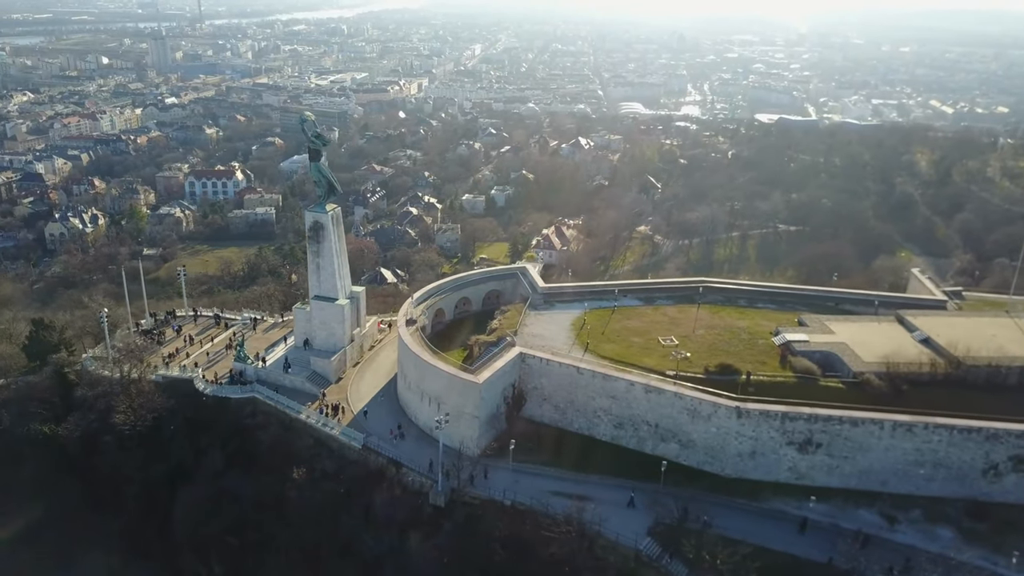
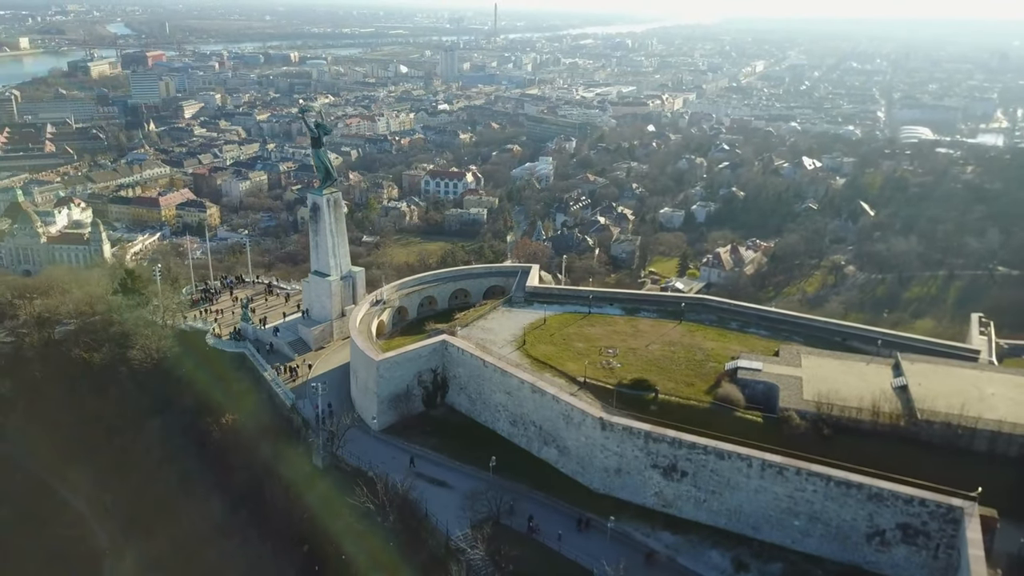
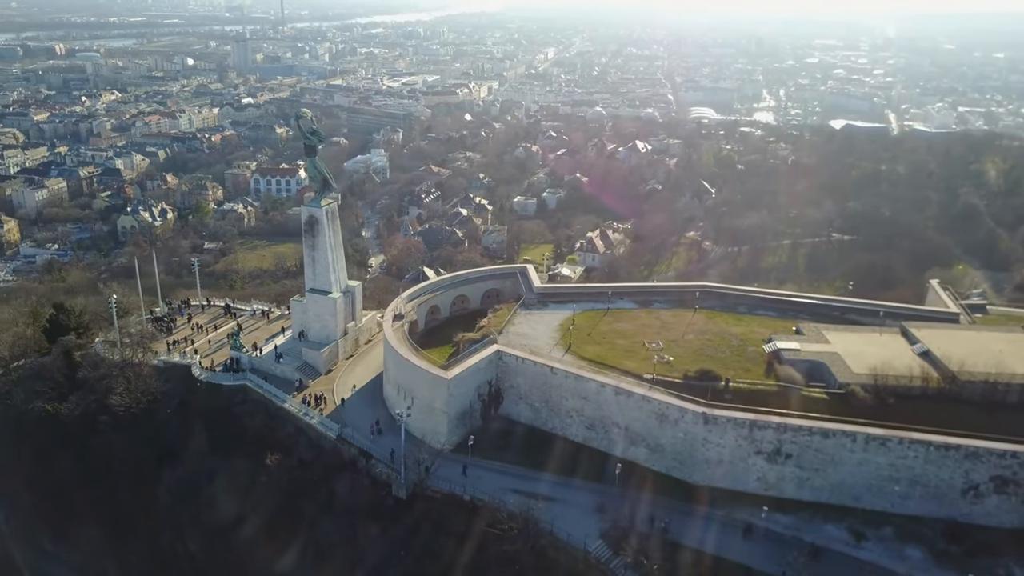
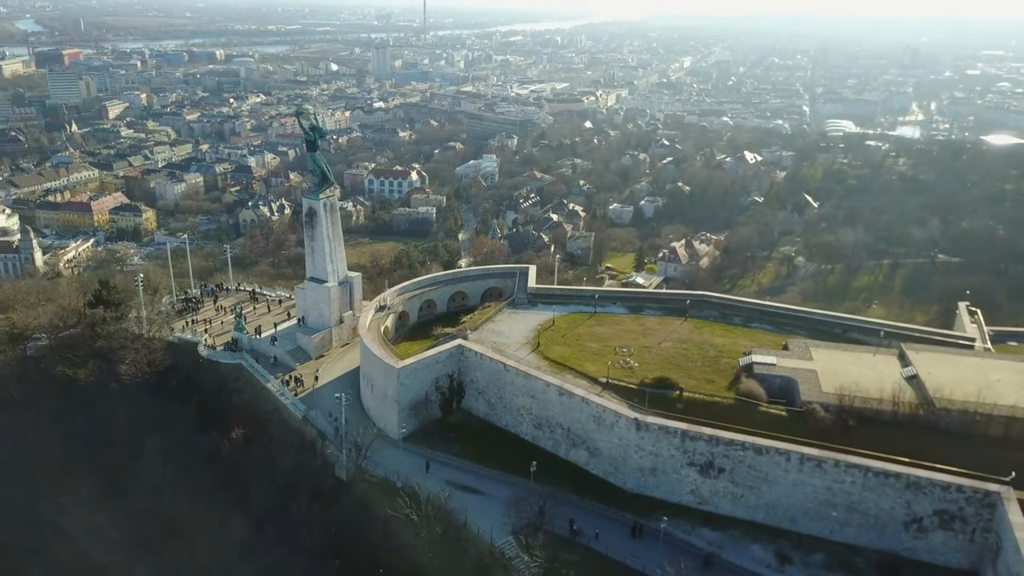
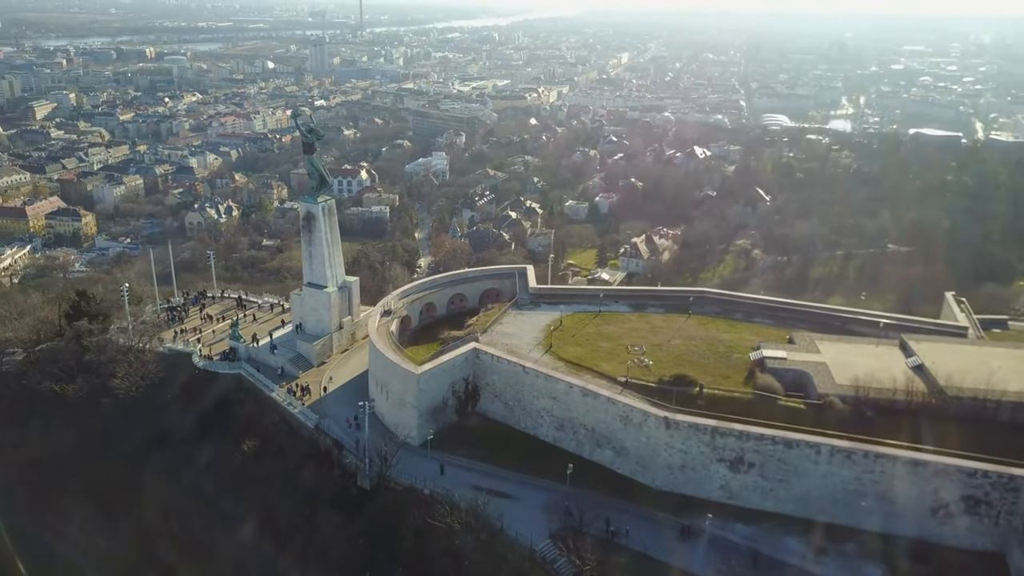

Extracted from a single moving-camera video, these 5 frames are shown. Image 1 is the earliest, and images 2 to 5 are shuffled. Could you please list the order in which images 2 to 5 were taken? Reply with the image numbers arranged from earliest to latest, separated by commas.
3, 5, 4, 2
